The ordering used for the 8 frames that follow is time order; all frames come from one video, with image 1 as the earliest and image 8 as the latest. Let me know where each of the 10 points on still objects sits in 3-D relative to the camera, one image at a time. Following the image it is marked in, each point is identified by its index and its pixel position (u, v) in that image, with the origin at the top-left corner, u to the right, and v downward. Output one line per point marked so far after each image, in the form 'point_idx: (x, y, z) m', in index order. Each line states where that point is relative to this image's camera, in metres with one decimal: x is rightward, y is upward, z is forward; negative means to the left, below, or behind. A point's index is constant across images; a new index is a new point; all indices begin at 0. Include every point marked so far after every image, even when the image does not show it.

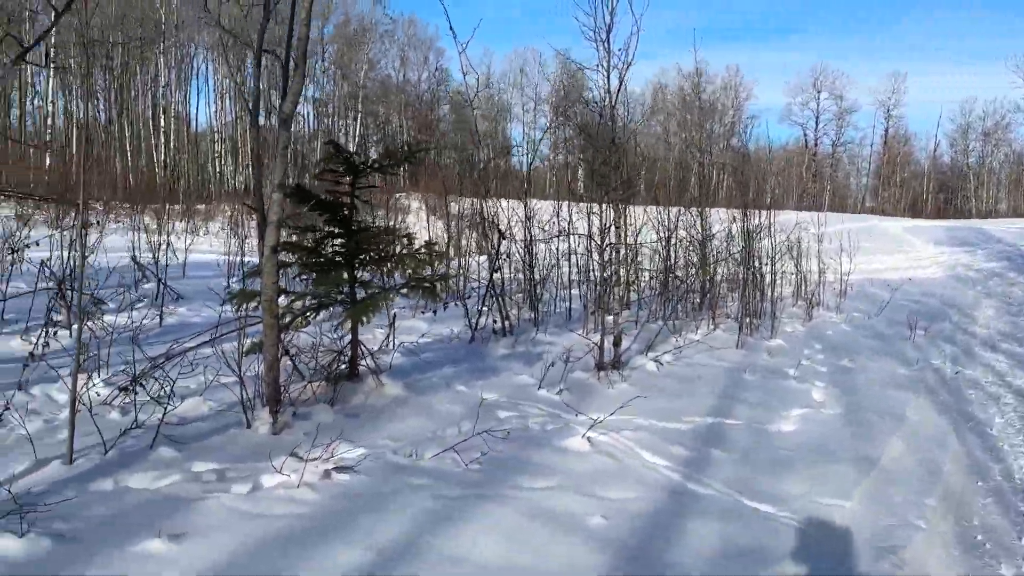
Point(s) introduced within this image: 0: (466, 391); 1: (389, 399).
0: (-0.4, -0.8, +6.3) m
1: (-0.8, -0.8, +5.8) m
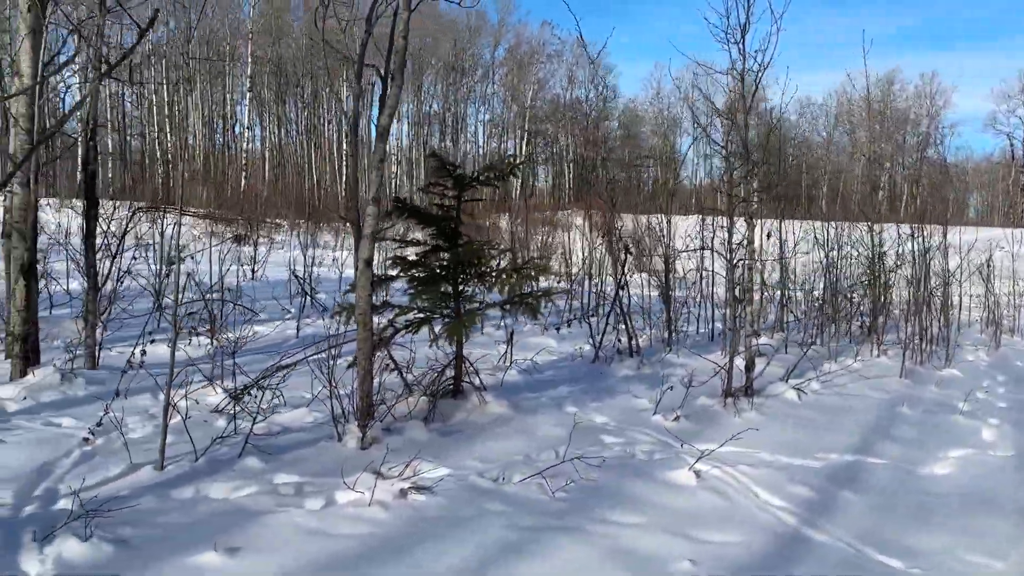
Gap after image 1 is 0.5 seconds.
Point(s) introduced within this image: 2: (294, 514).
0: (+0.5, -0.9, +6.1) m
1: (-0.1, -0.9, +5.6) m
2: (-1.0, -1.0, +3.7) m
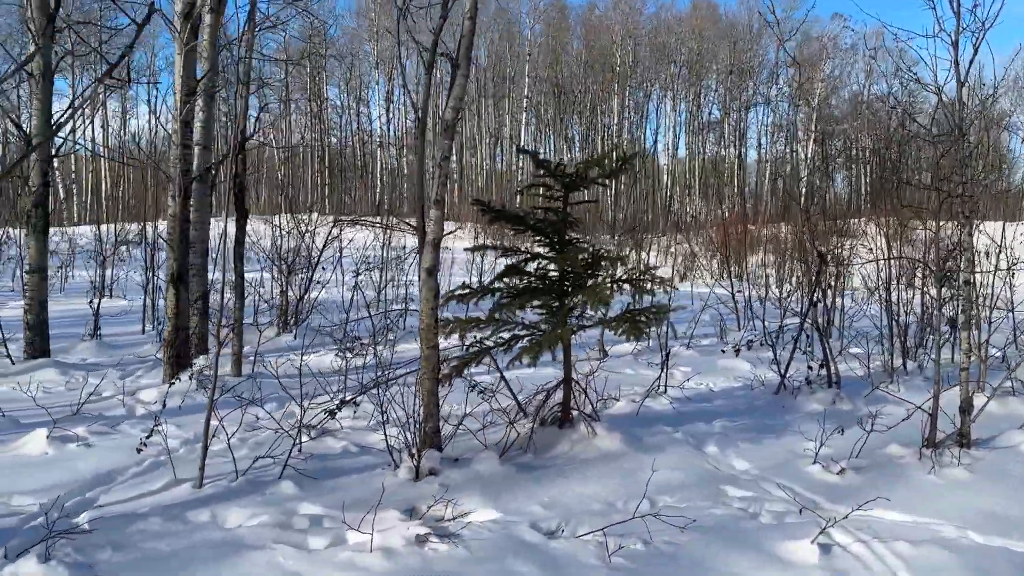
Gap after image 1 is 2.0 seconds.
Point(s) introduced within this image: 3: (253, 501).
0: (+1.2, -1.0, +5.1) m
1: (+0.5, -1.0, +4.8) m
2: (-0.9, -1.0, +3.4) m
3: (-1.2, -1.0, +3.8) m
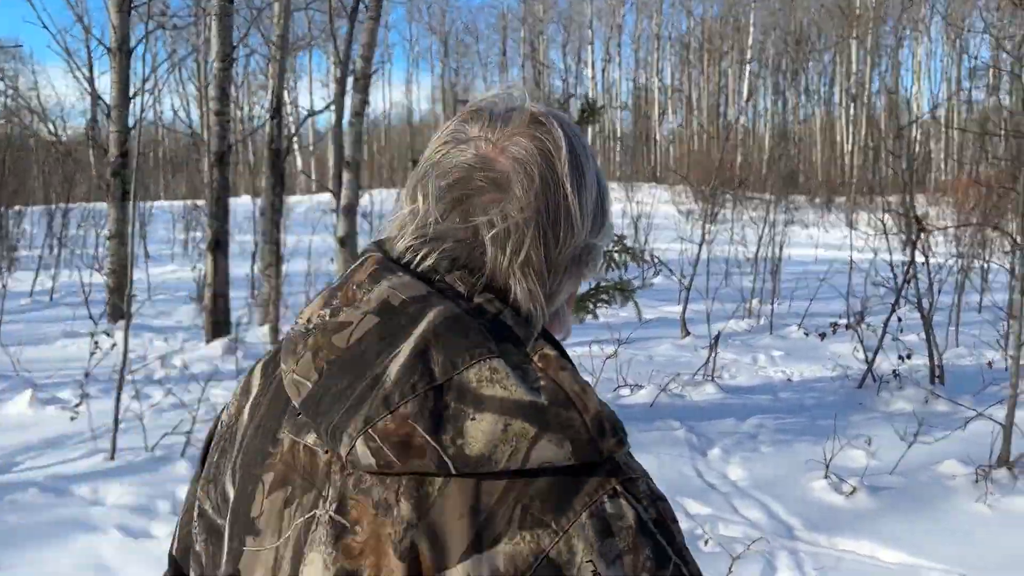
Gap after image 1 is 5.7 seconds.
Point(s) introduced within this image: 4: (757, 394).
0: (+1.0, -0.9, +4.3) m
1: (+0.2, -0.8, +4.2) m
2: (-1.5, -0.9, +3.2) m
3: (-1.6, -0.8, +3.7) m
4: (+1.6, -0.7, +5.5) m
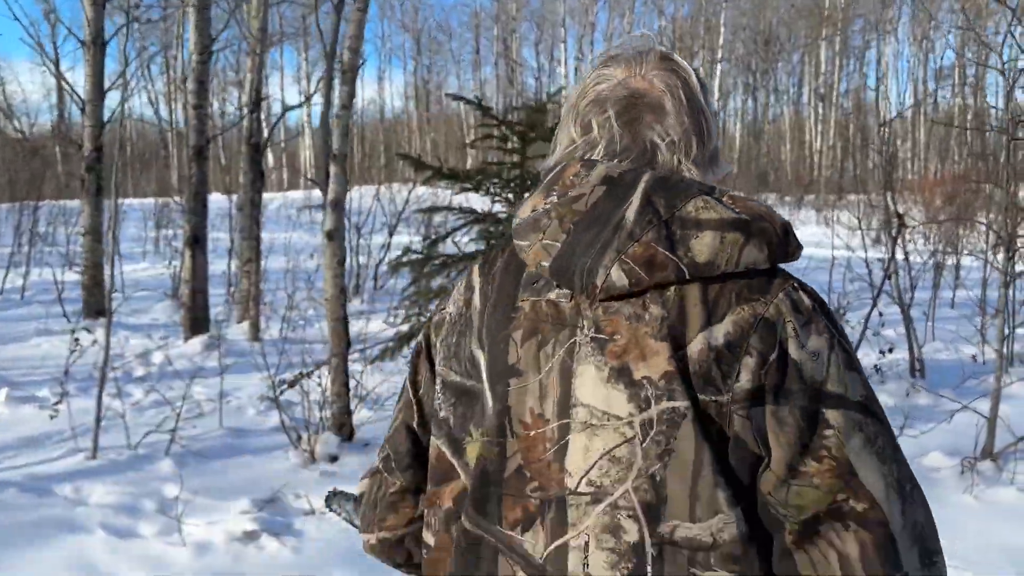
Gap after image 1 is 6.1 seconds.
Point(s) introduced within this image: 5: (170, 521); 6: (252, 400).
0: (+0.9, -0.8, +4.3) m
1: (+0.2, -0.8, +4.2) m
2: (-1.5, -0.9, +3.1) m
3: (-1.7, -0.8, +3.7) m
4: (+1.5, -0.7, +5.5) m
5: (-1.3, -0.9, +3.2) m
6: (-1.4, -0.6, +4.7) m
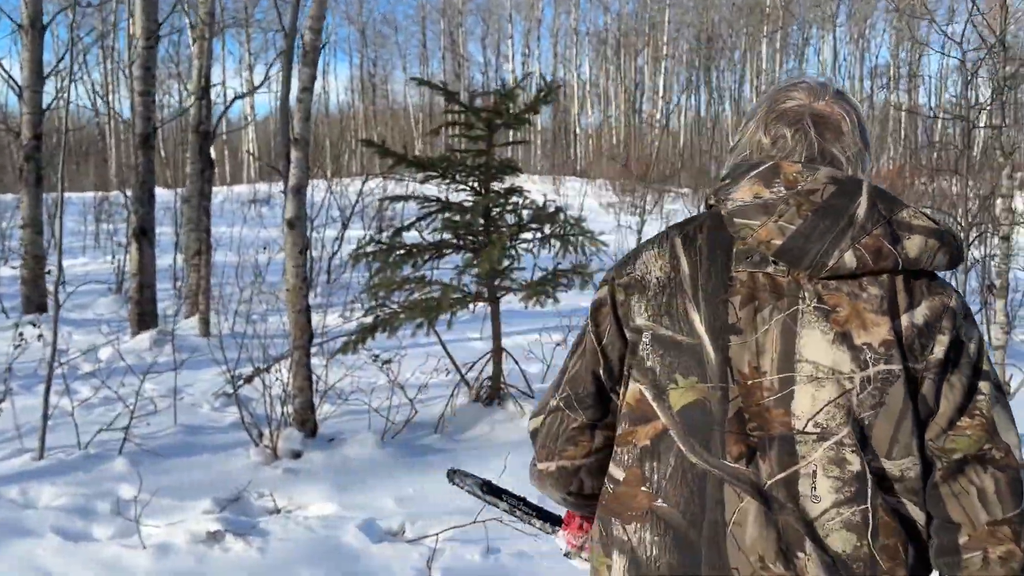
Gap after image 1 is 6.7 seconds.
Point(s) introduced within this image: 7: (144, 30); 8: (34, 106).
0: (+0.8, -0.8, +4.3) m
1: (0.0, -0.7, +4.1) m
2: (-1.6, -0.9, +2.9) m
3: (-1.8, -0.8, +3.5) m
4: (+1.3, -0.6, +5.6) m
5: (-1.4, -0.9, +3.1) m
6: (-1.6, -0.6, +4.5) m
7: (-2.6, +1.8, +6.0) m
8: (-3.9, +1.5, +6.9) m
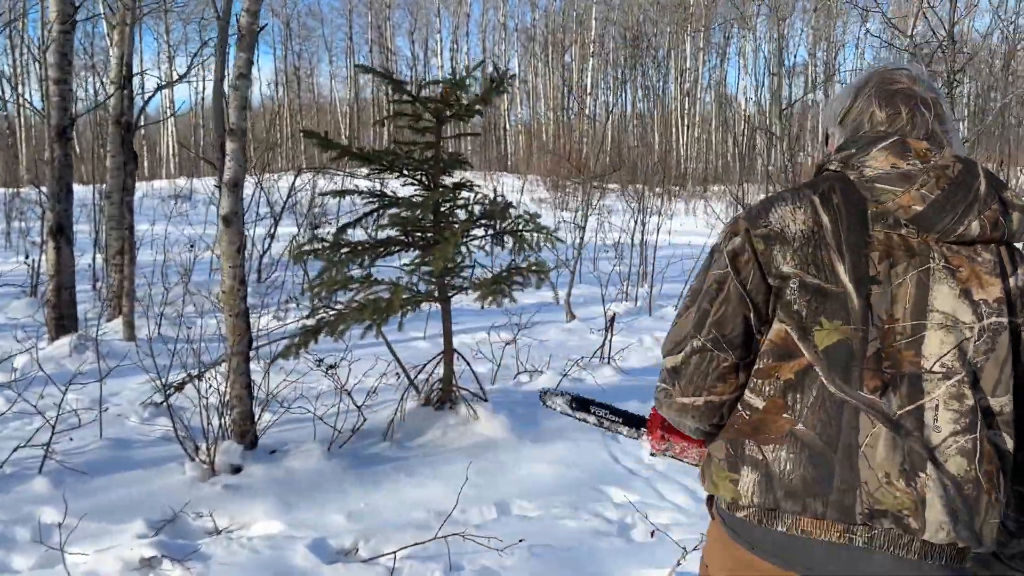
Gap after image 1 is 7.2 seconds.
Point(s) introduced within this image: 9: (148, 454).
0: (+0.5, -0.8, +4.1) m
1: (-0.2, -0.7, +4.0) m
2: (-1.7, -0.9, +2.6) m
3: (-1.9, -0.8, +3.1) m
4: (+1.0, -0.6, +5.5) m
5: (-1.5, -0.9, +2.8) m
6: (-1.9, -0.6, +4.2) m
7: (-3.0, +1.8, +5.6) m
8: (-4.3, +1.5, +6.4) m
9: (-1.6, -0.7, +3.6) m
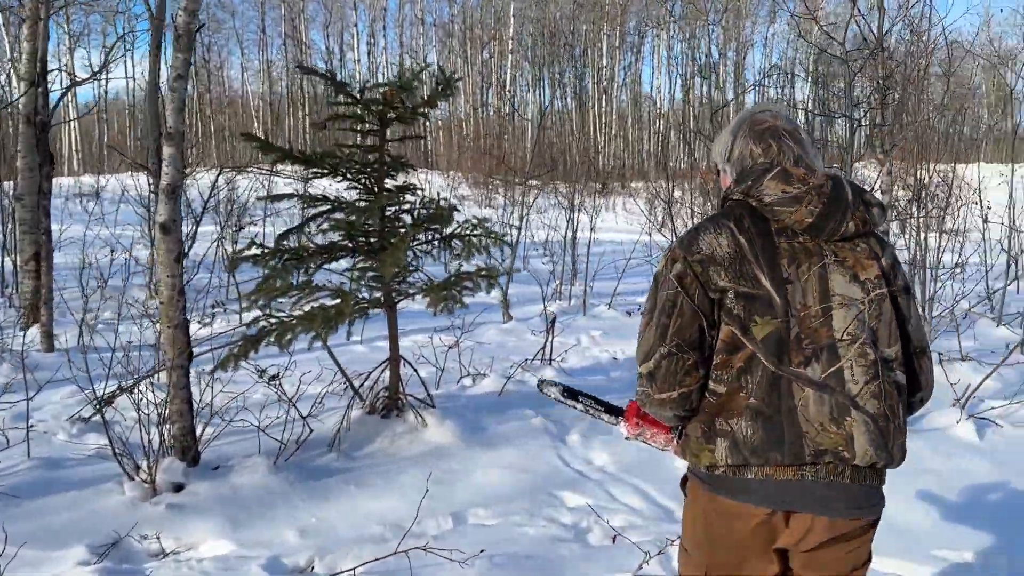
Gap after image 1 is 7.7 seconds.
0: (+0.3, -0.8, +4.2) m
1: (-0.4, -0.8, +3.9) m
2: (-1.8, -1.0, +2.4) m
3: (-2.1, -0.9, +2.9) m
4: (+0.6, -0.6, +5.5) m
5: (-1.6, -0.9, +2.6) m
6: (-2.1, -0.6, +4.0) m
7: (-3.4, +1.8, +5.2) m
8: (-4.8, +1.4, +5.9) m
9: (-1.8, -0.8, +3.5) m
